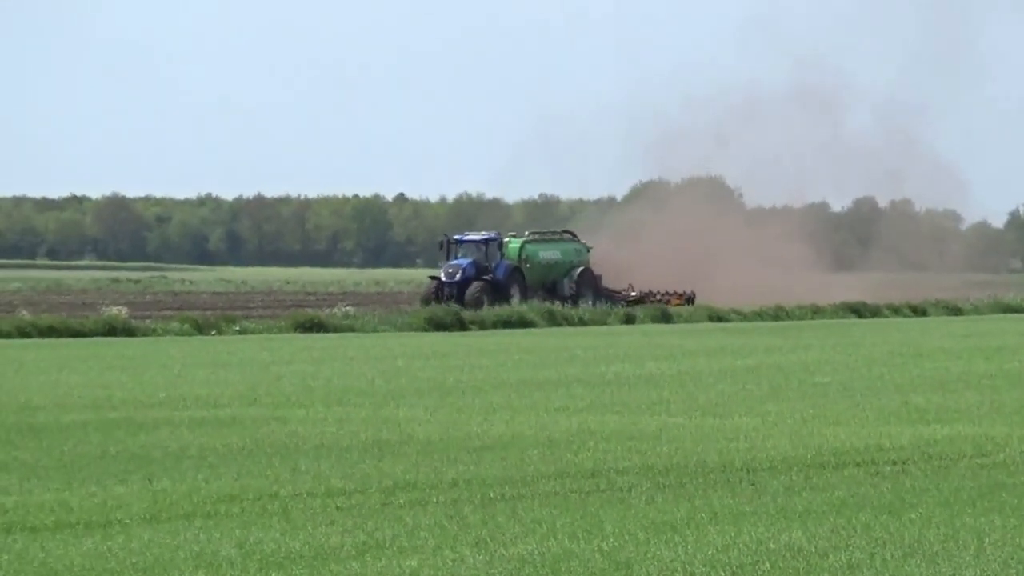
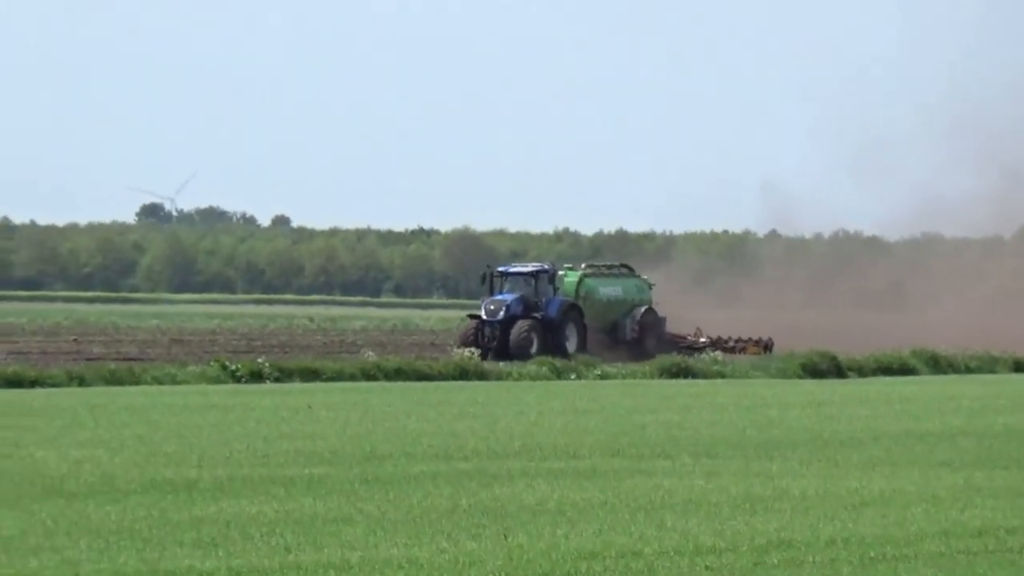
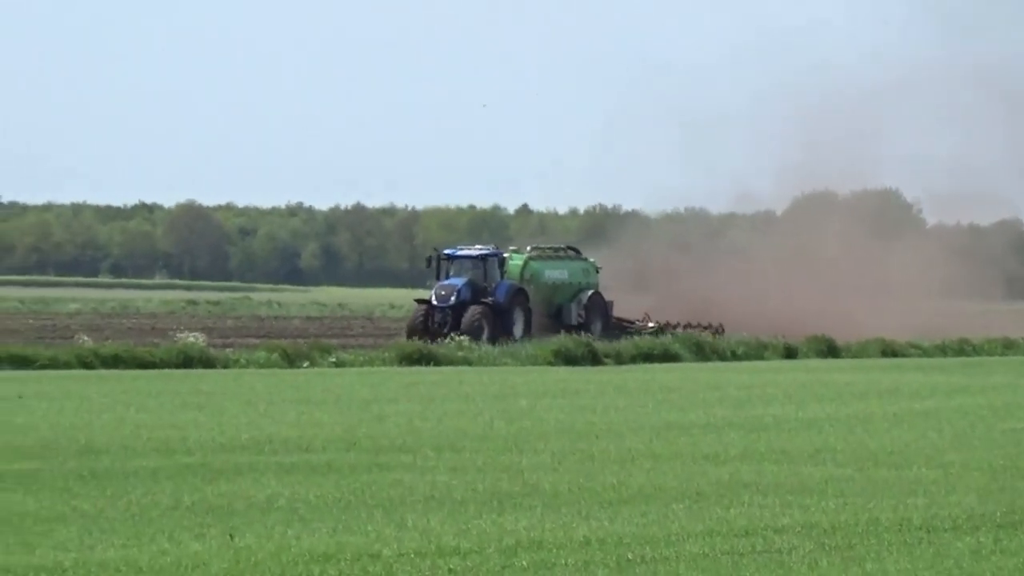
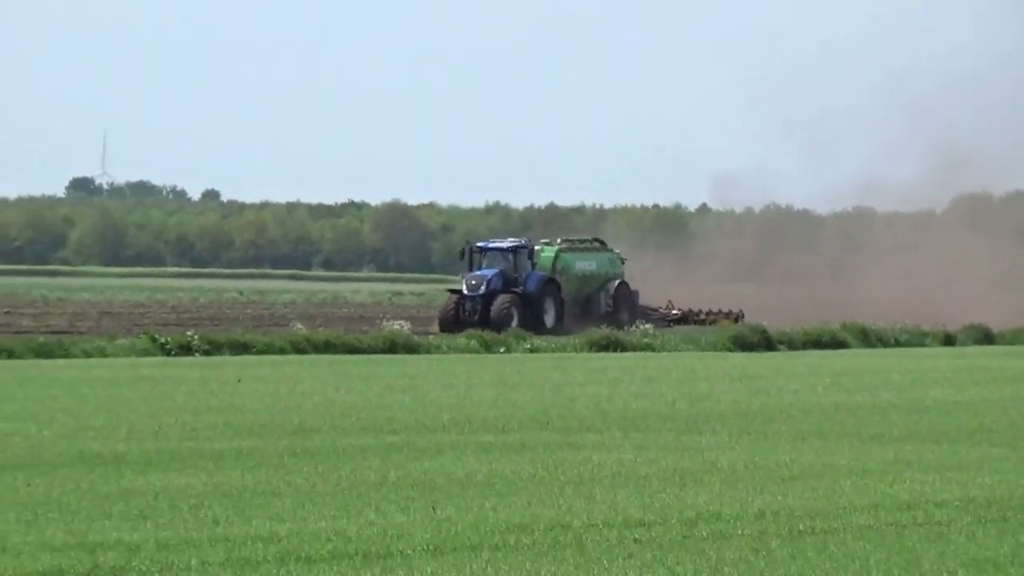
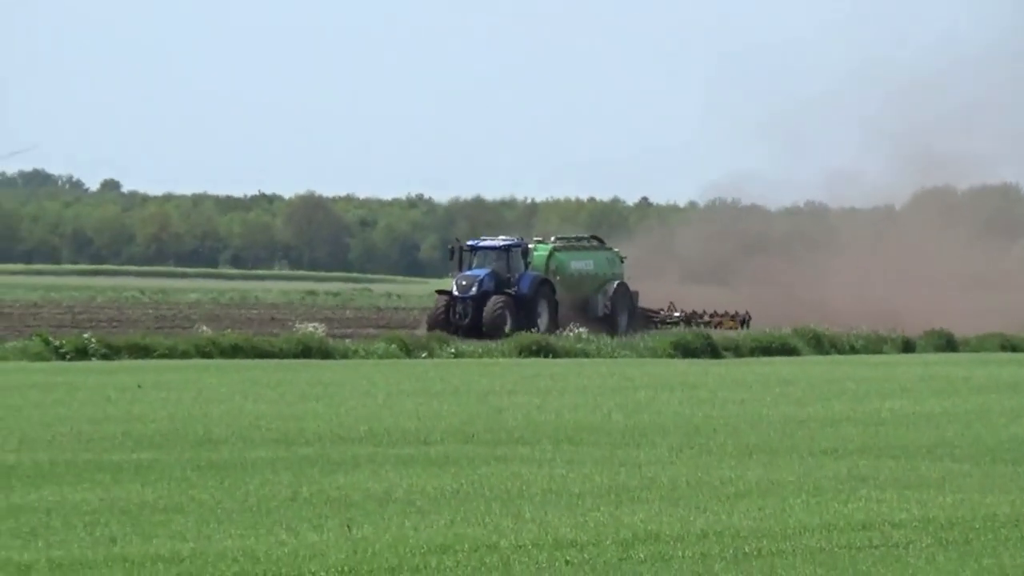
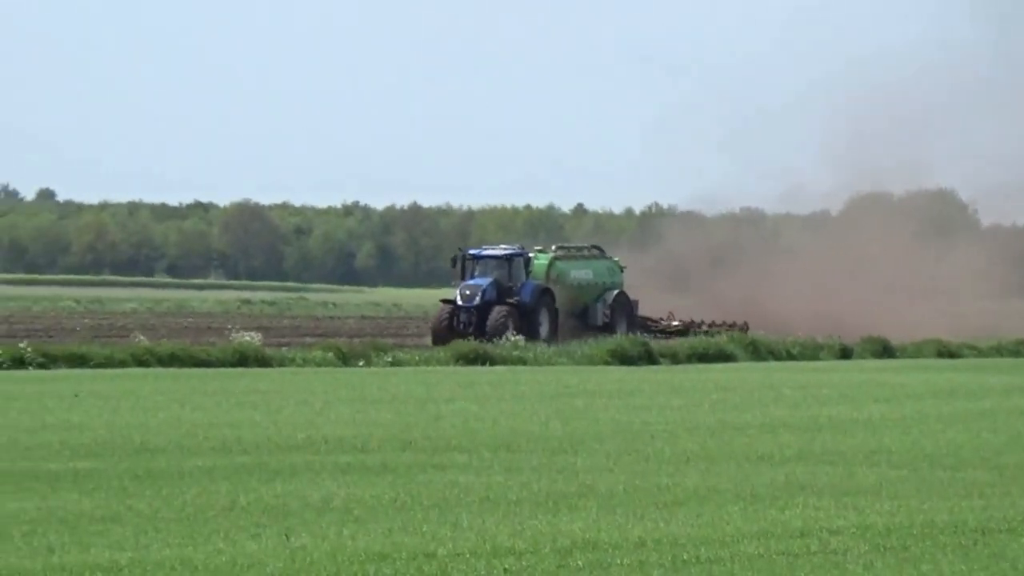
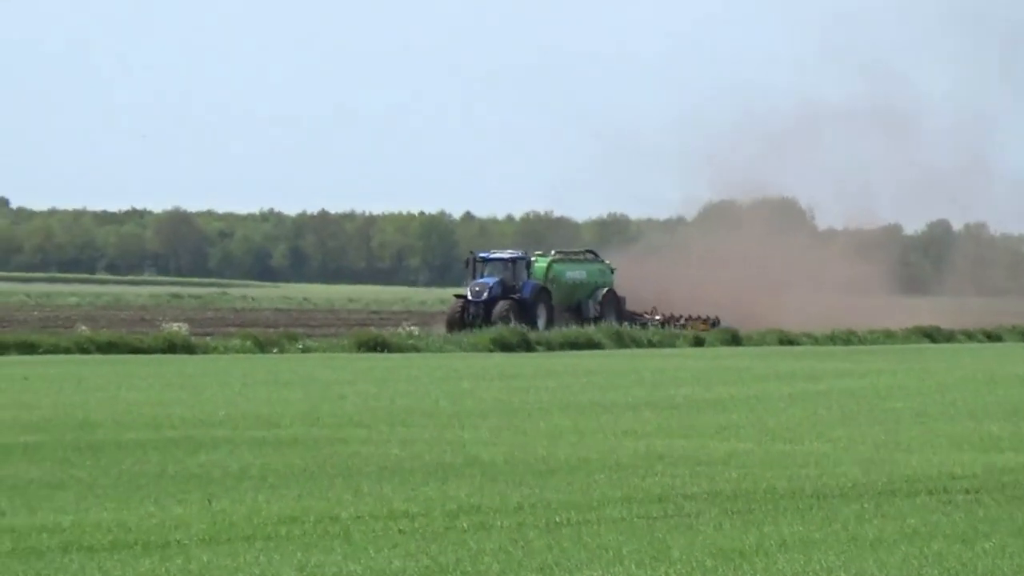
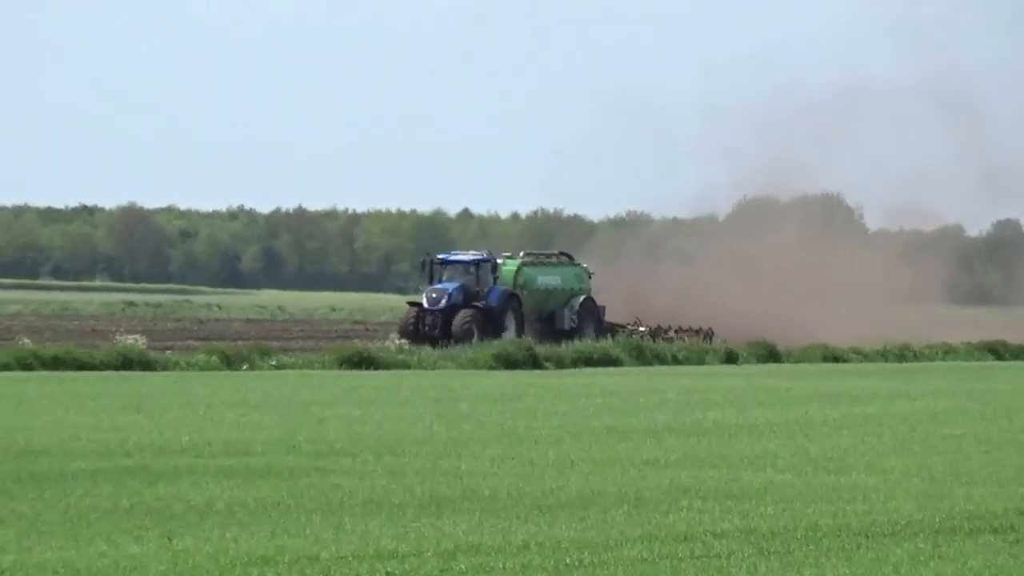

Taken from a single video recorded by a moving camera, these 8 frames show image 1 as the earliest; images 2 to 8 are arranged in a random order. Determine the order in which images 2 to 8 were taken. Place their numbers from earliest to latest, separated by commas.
7, 8, 3, 6, 5, 4, 2
